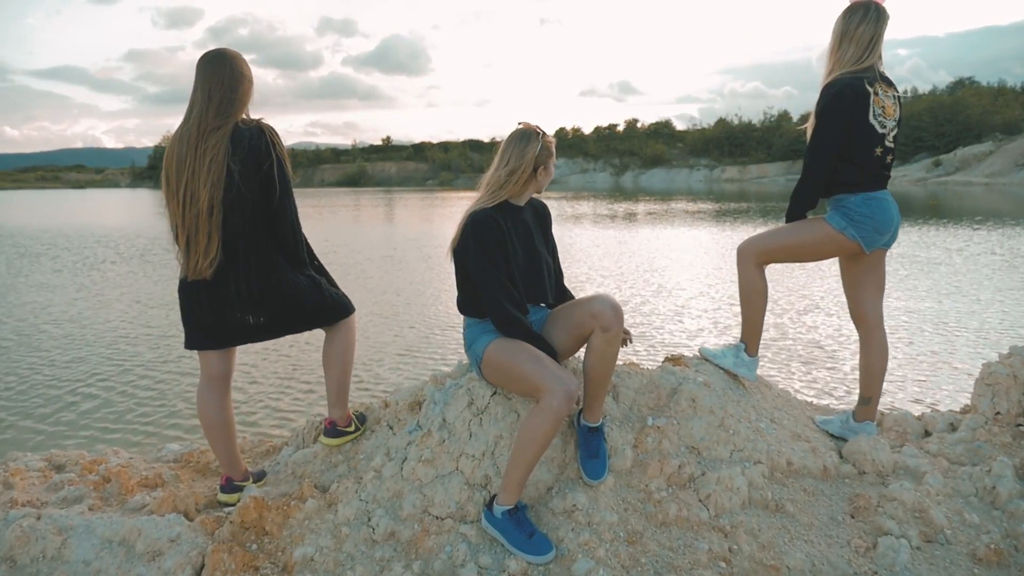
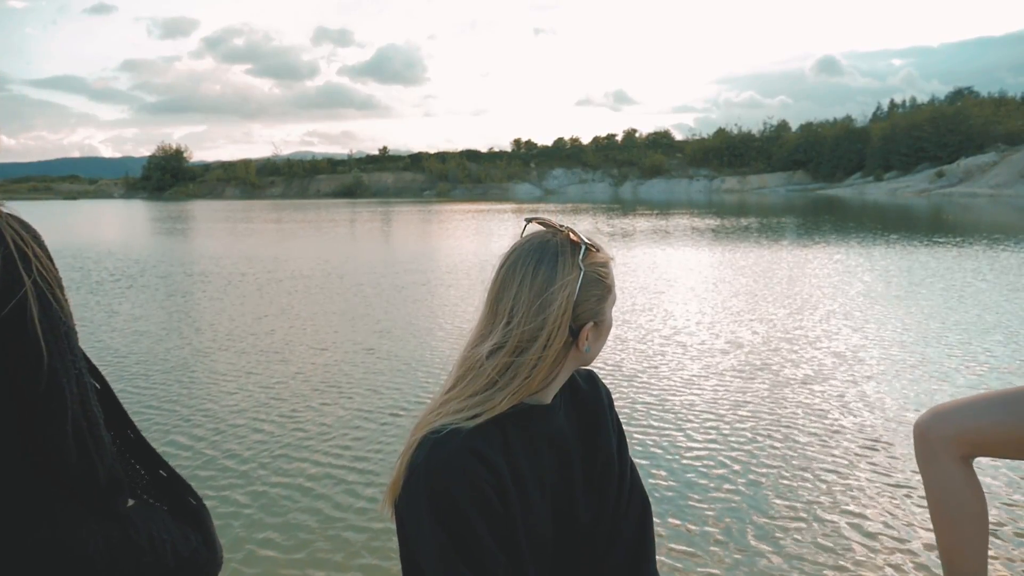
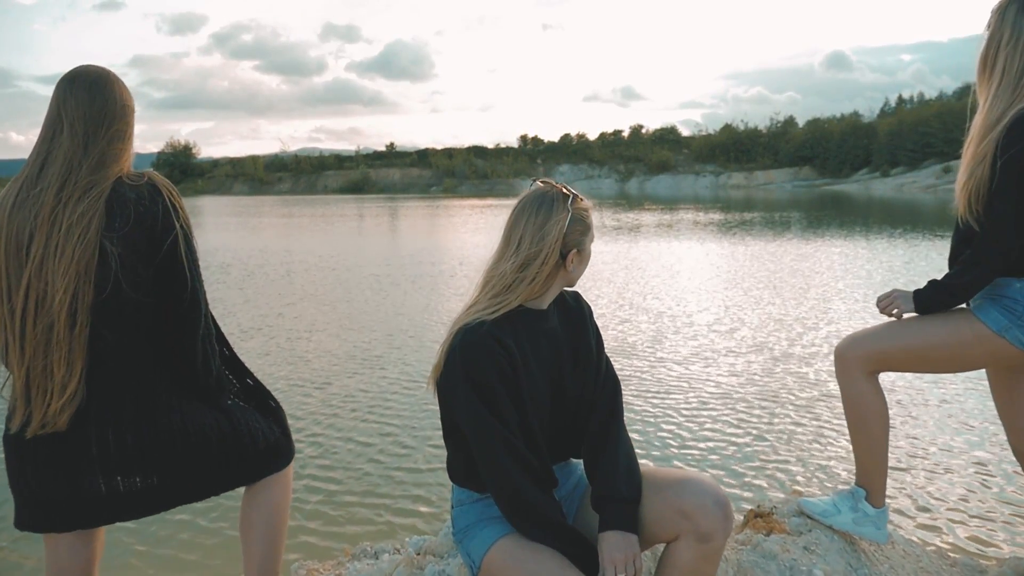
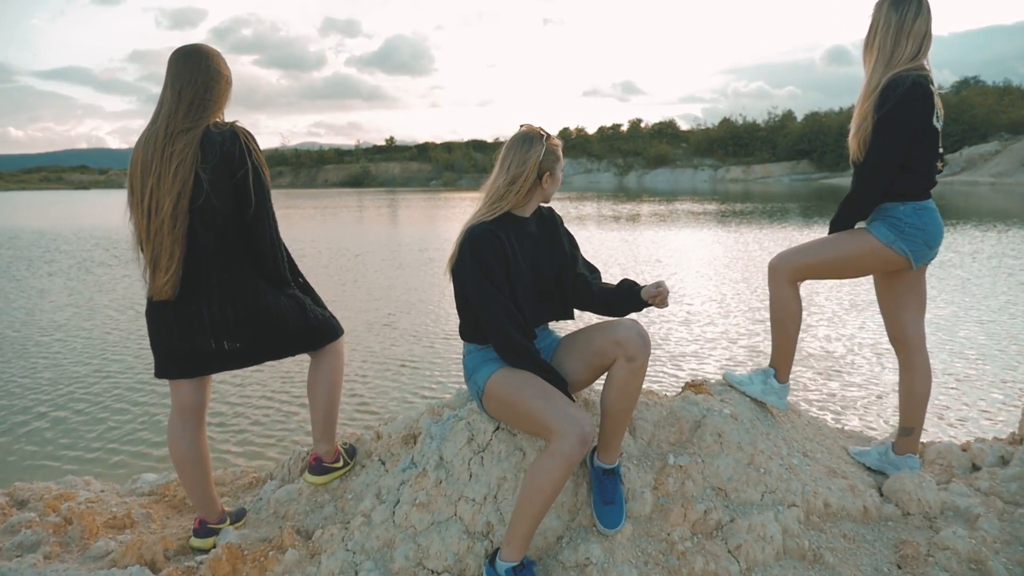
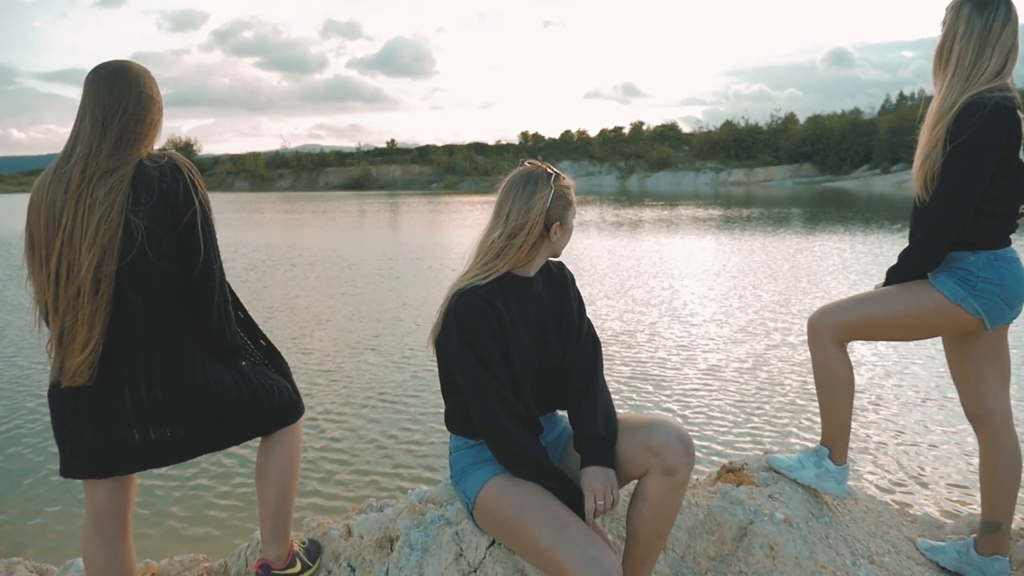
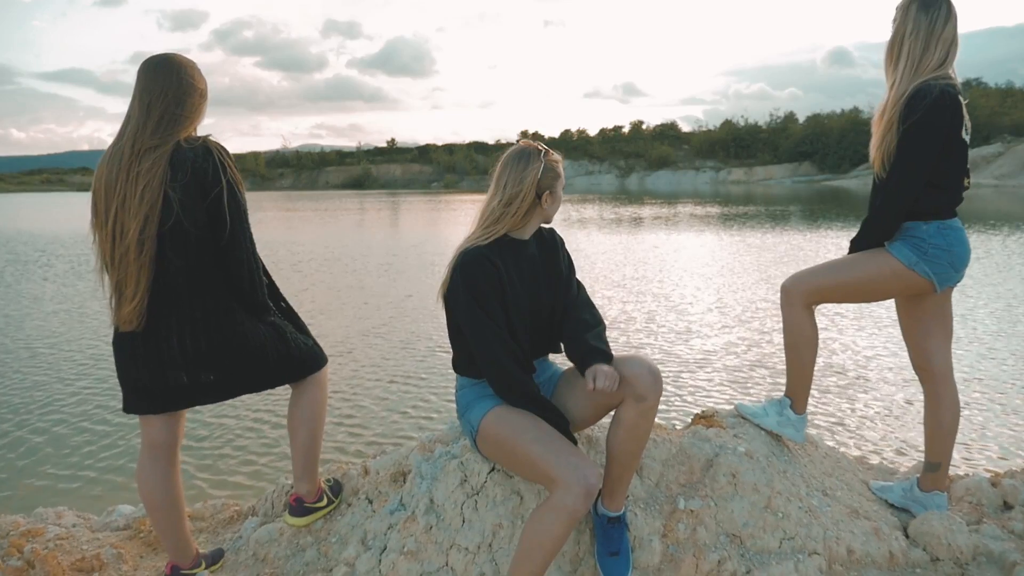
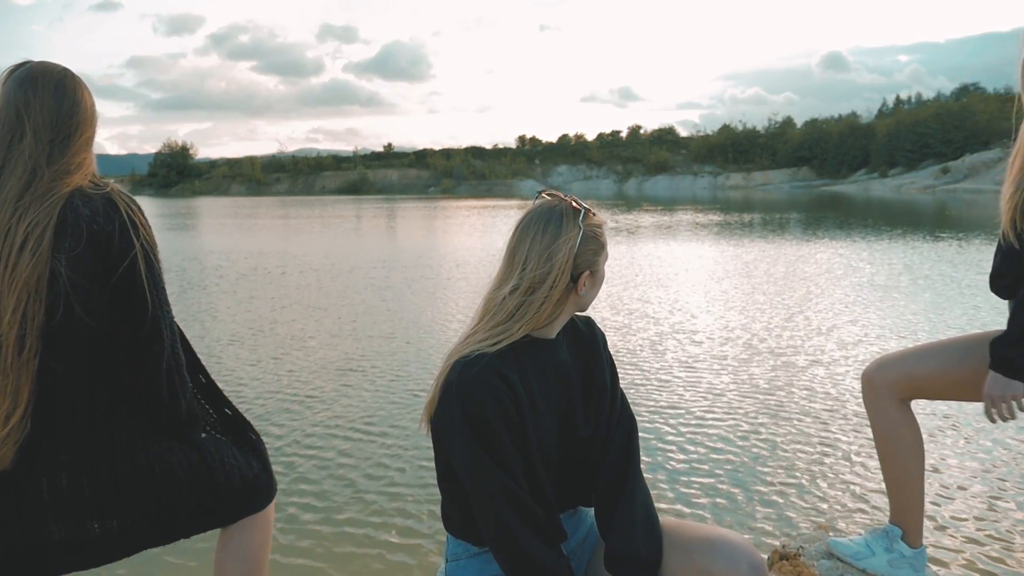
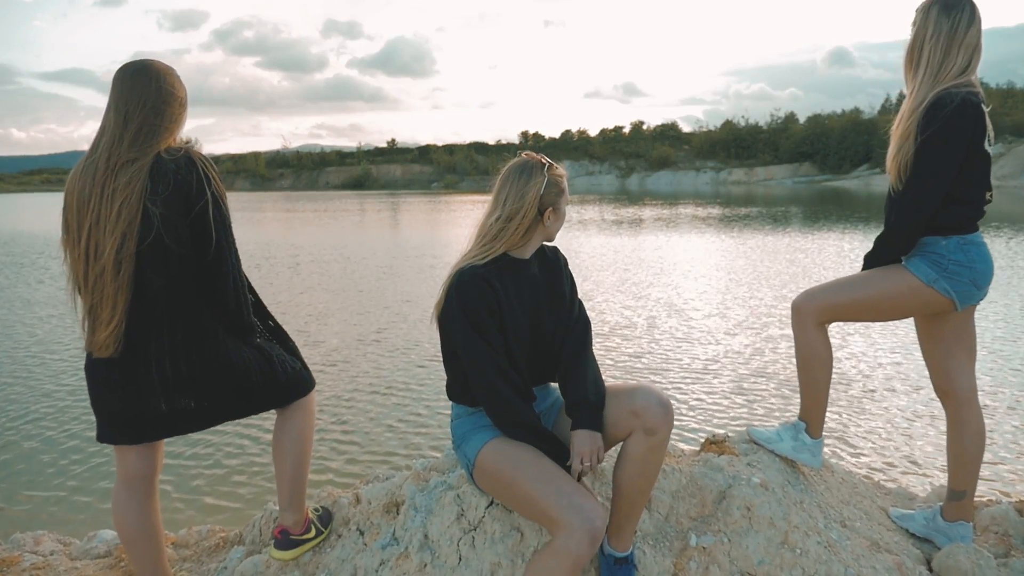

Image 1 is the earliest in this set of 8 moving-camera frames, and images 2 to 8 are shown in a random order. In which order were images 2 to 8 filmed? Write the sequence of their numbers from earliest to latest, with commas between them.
4, 6, 8, 5, 3, 7, 2
